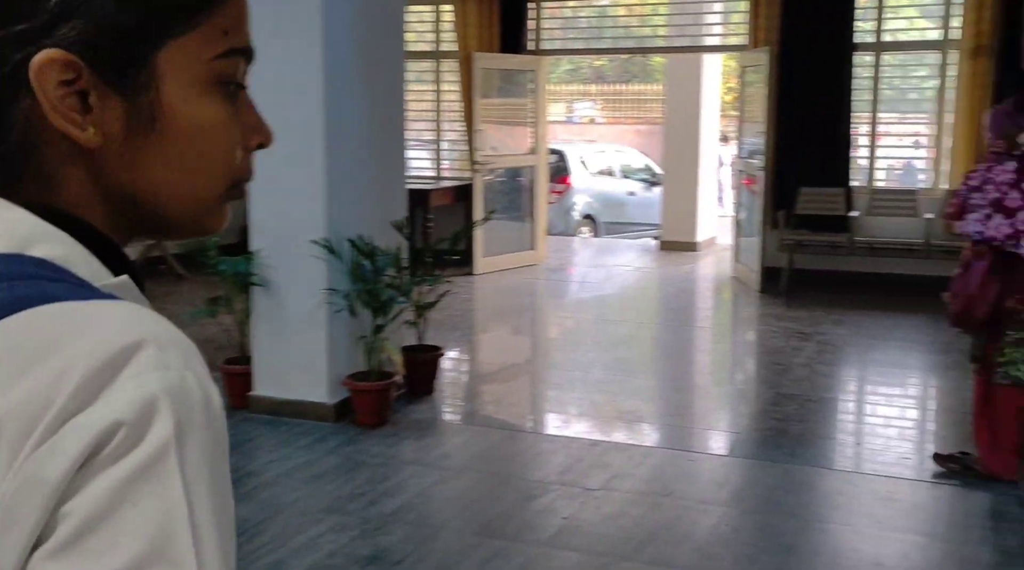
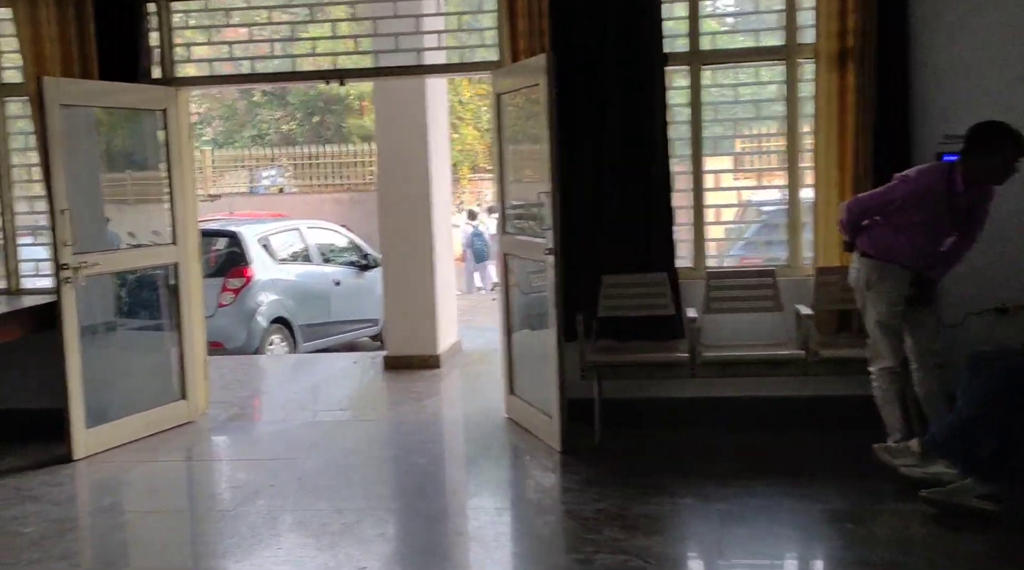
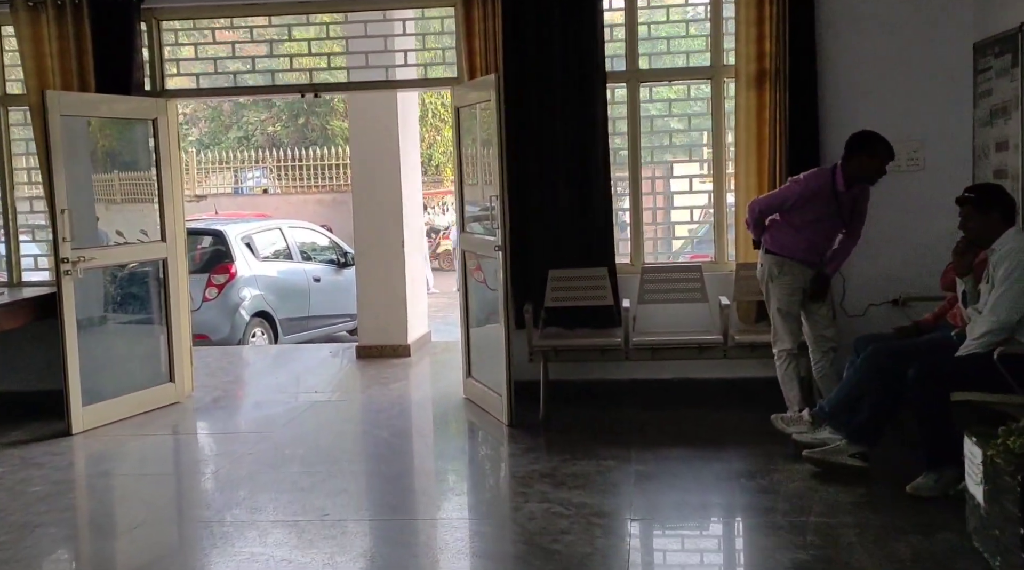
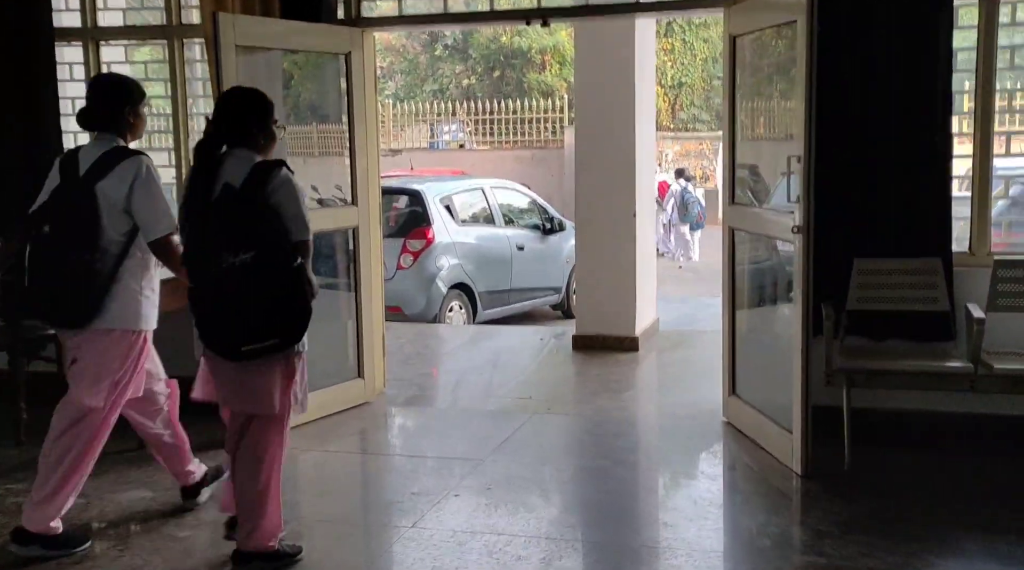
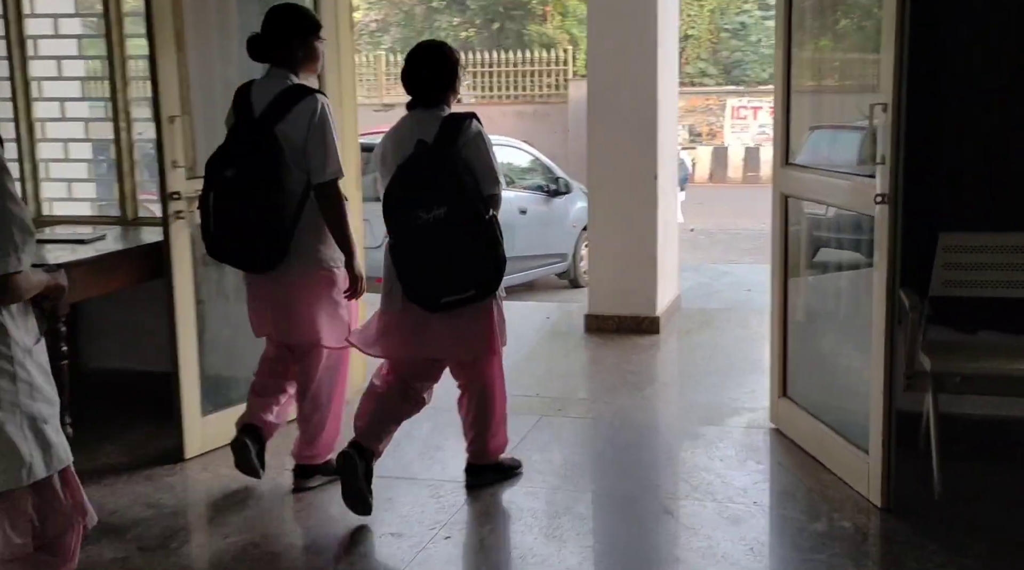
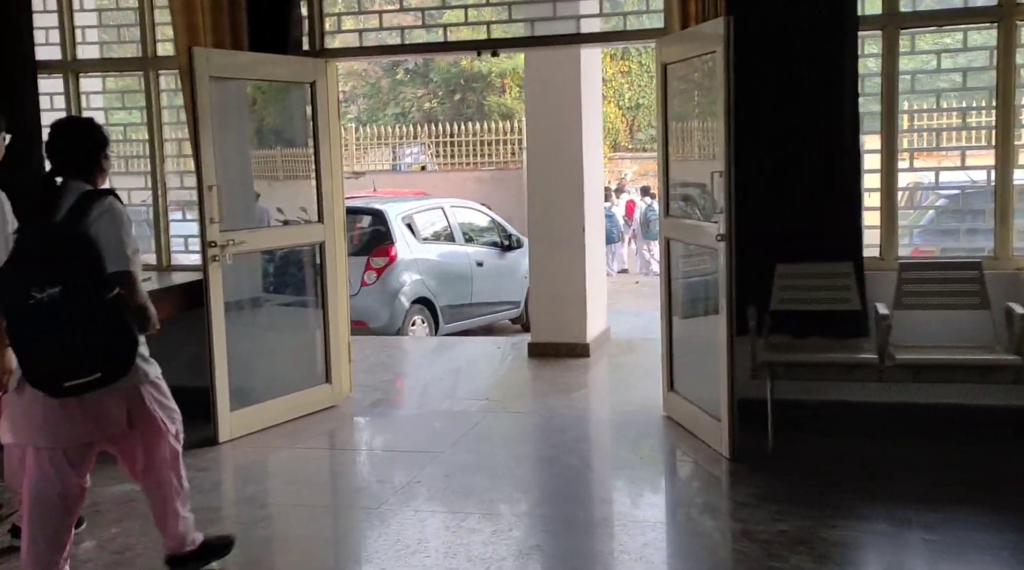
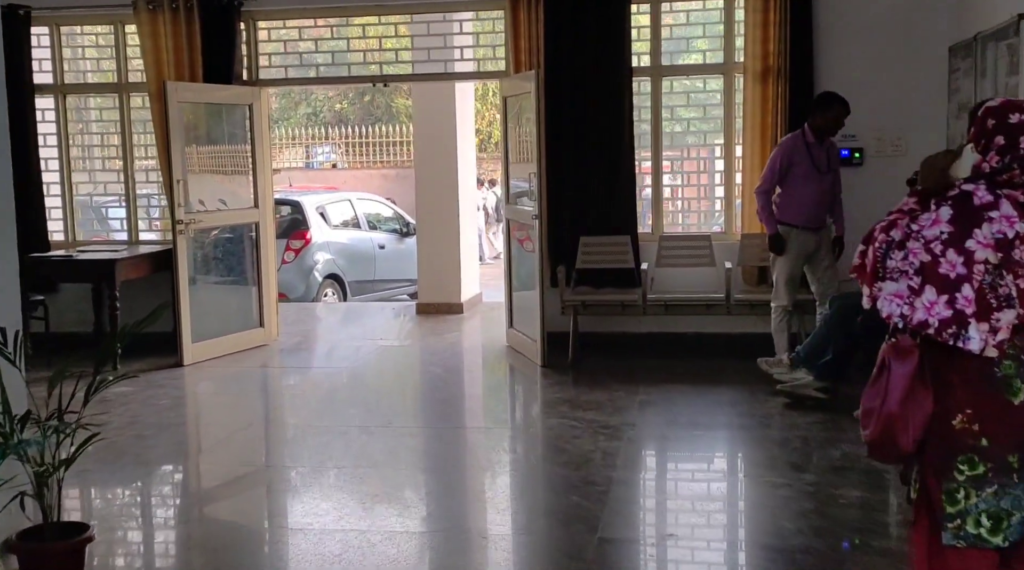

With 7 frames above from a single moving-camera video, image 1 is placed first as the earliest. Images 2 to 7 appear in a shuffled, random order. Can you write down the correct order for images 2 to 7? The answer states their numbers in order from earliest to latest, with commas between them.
7, 3, 2, 6, 4, 5
